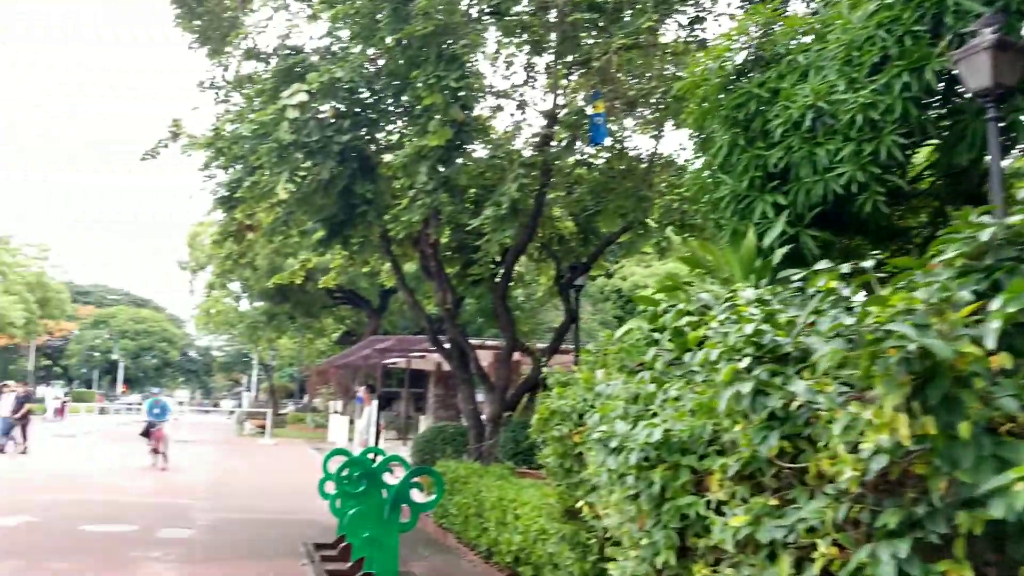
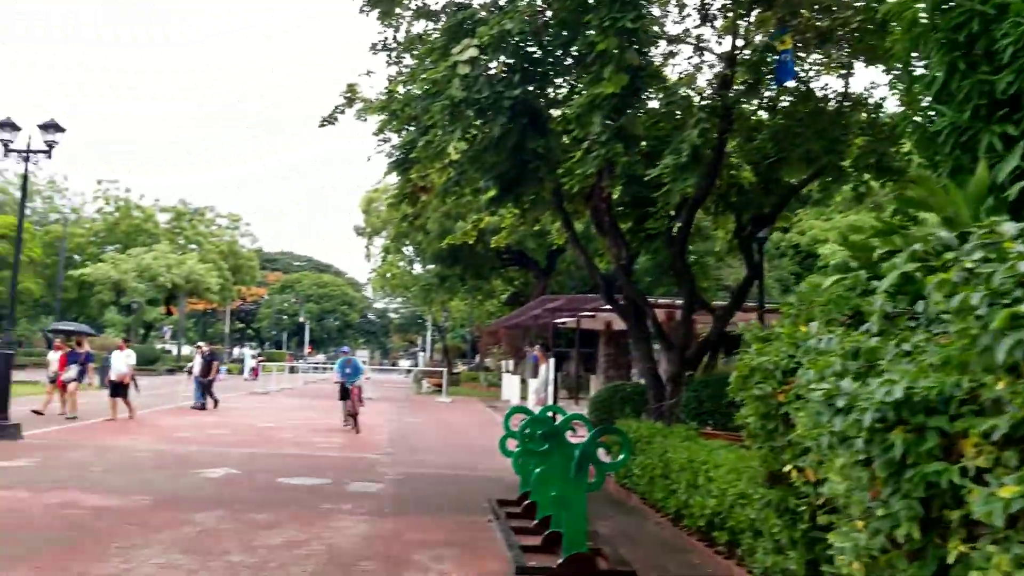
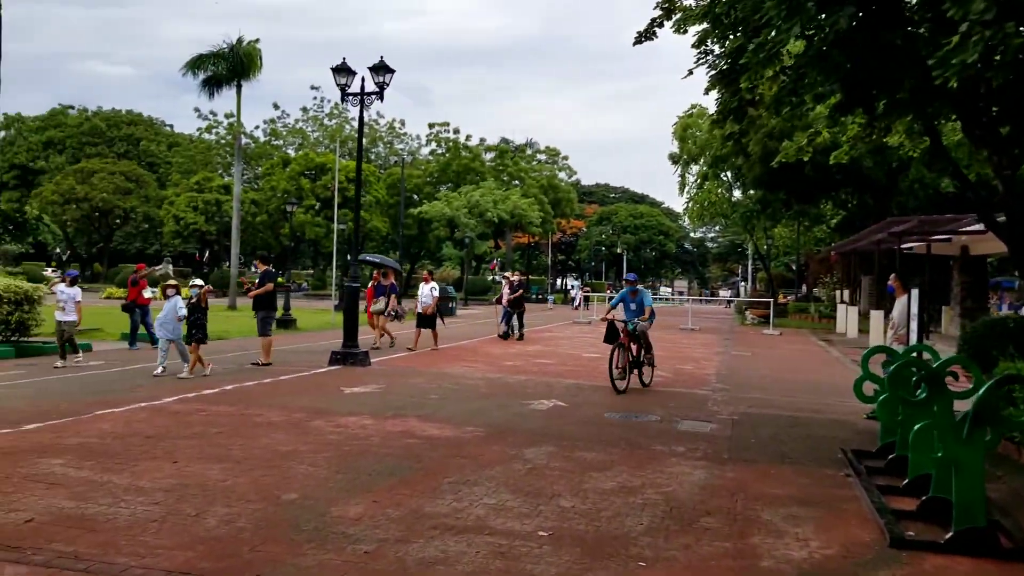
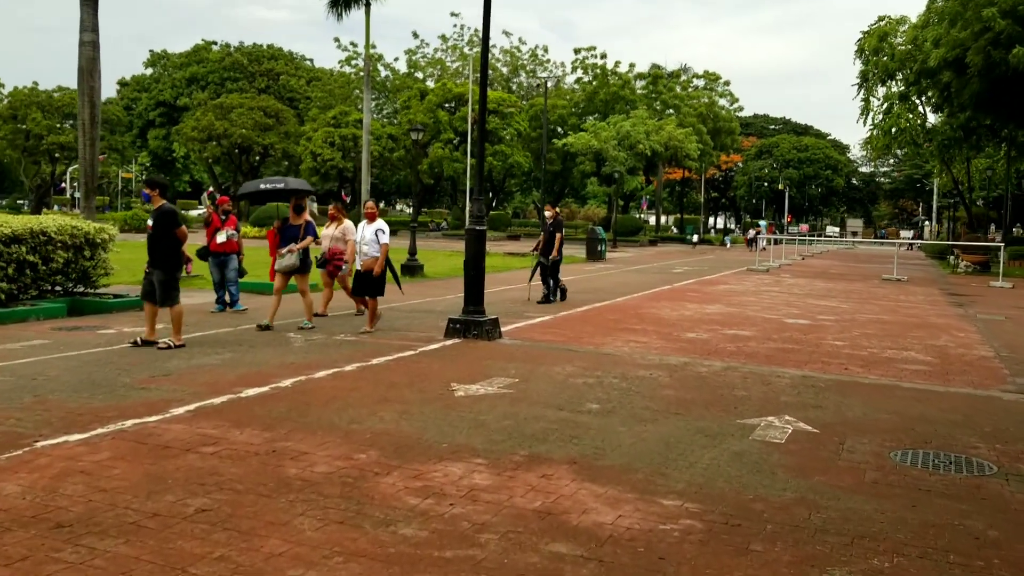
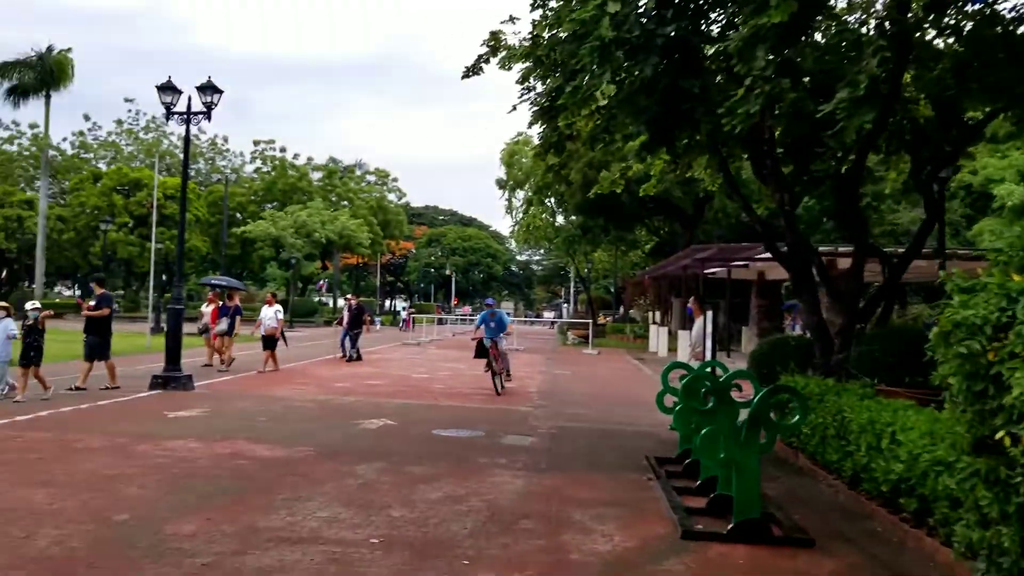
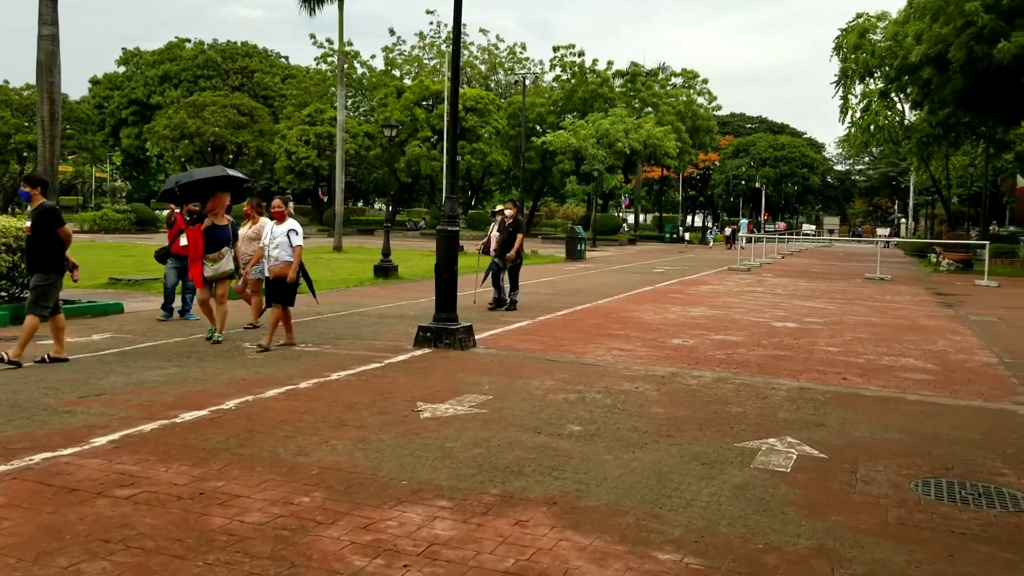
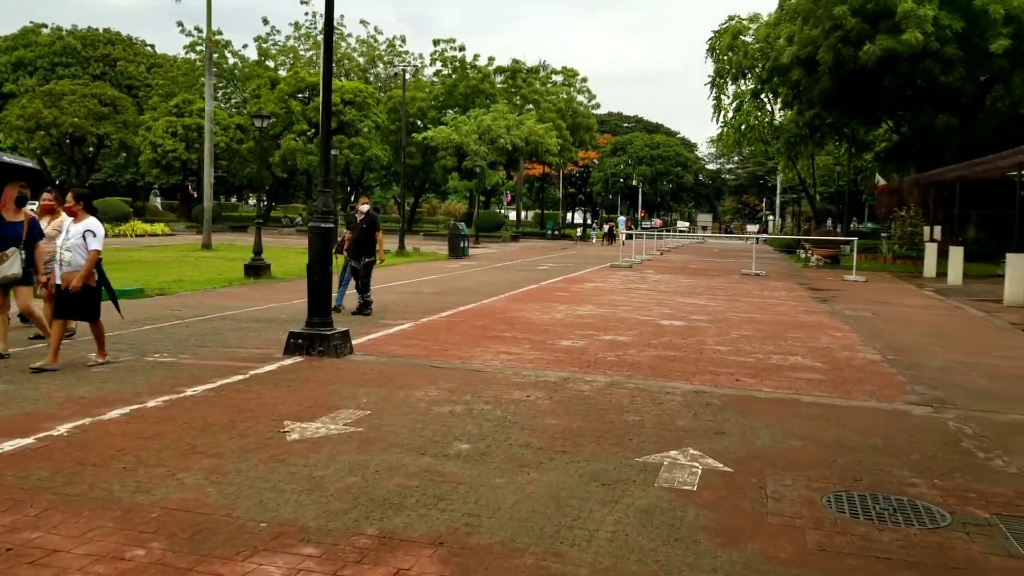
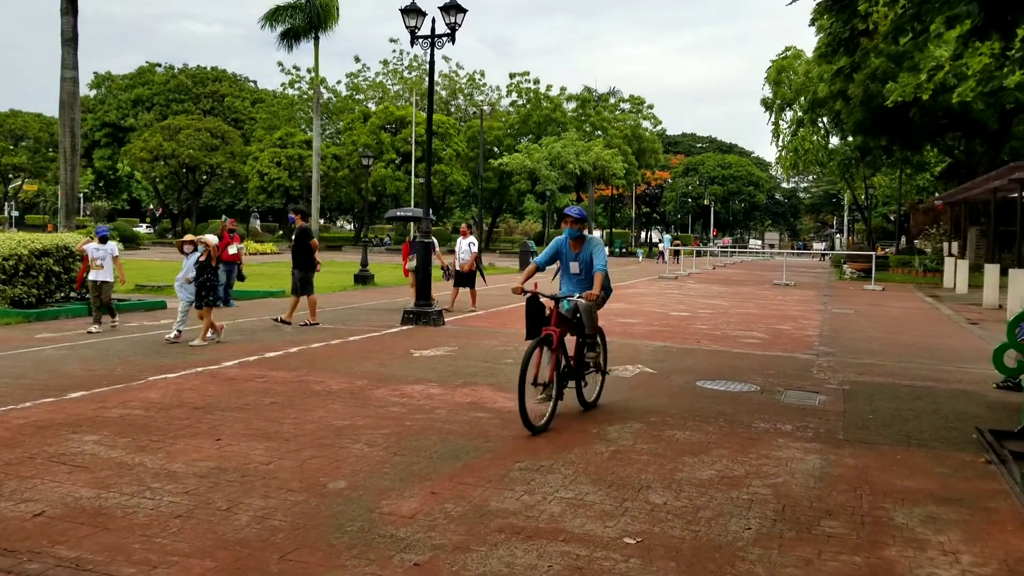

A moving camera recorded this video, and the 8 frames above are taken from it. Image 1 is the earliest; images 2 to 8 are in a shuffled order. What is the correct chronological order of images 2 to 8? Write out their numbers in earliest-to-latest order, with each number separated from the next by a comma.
2, 5, 3, 8, 4, 6, 7
